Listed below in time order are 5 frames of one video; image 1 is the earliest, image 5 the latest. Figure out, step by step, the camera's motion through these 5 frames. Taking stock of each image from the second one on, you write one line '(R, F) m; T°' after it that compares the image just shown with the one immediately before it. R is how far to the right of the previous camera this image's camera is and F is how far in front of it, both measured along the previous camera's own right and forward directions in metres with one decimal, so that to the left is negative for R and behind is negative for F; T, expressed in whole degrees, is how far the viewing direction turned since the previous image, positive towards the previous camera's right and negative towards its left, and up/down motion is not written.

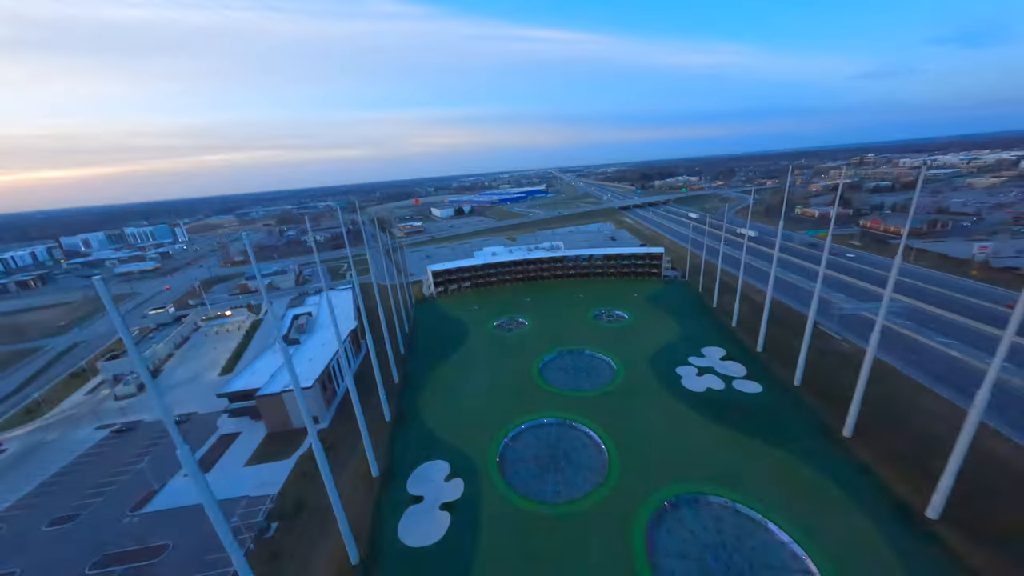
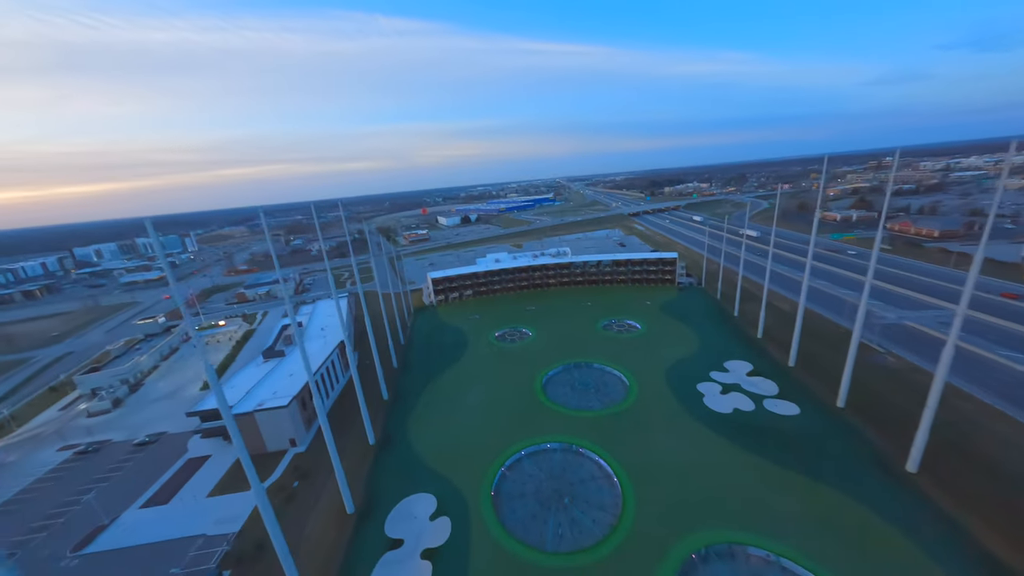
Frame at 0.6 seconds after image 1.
(+0.7, +2.8) m; -1°
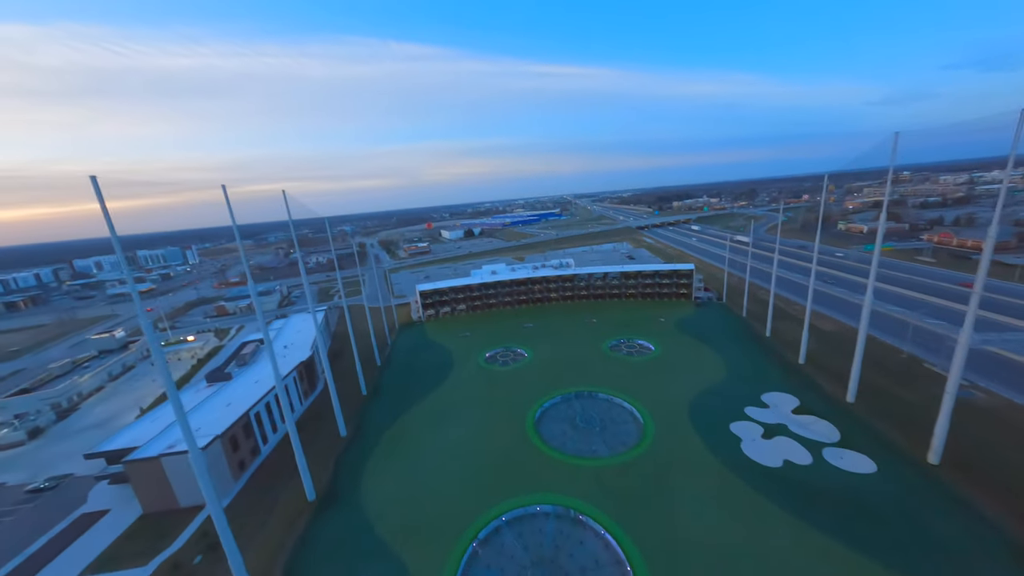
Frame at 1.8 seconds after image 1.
(+1.4, +5.0) m; -1°
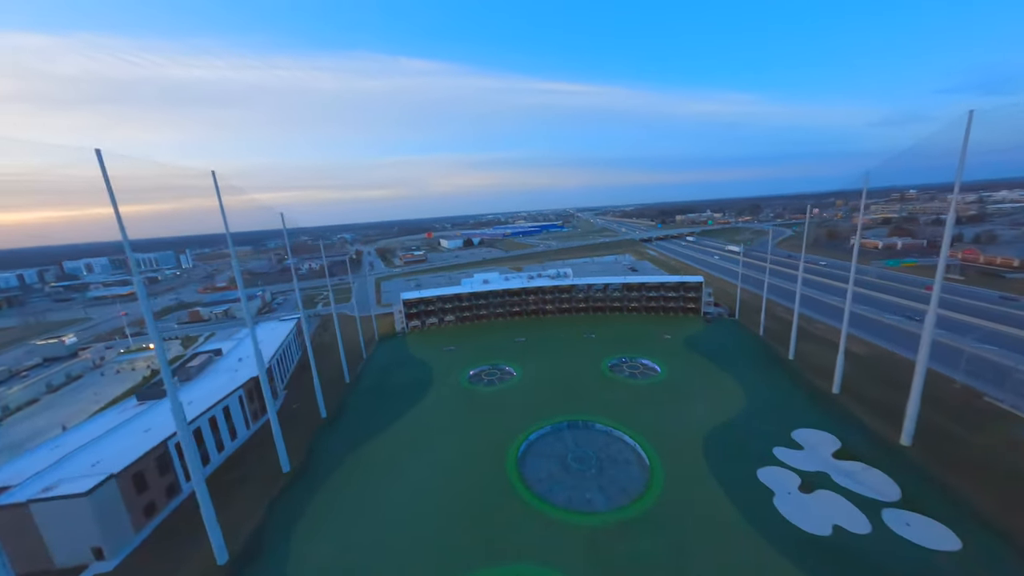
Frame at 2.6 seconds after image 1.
(+1.1, +3.7) m; 0°
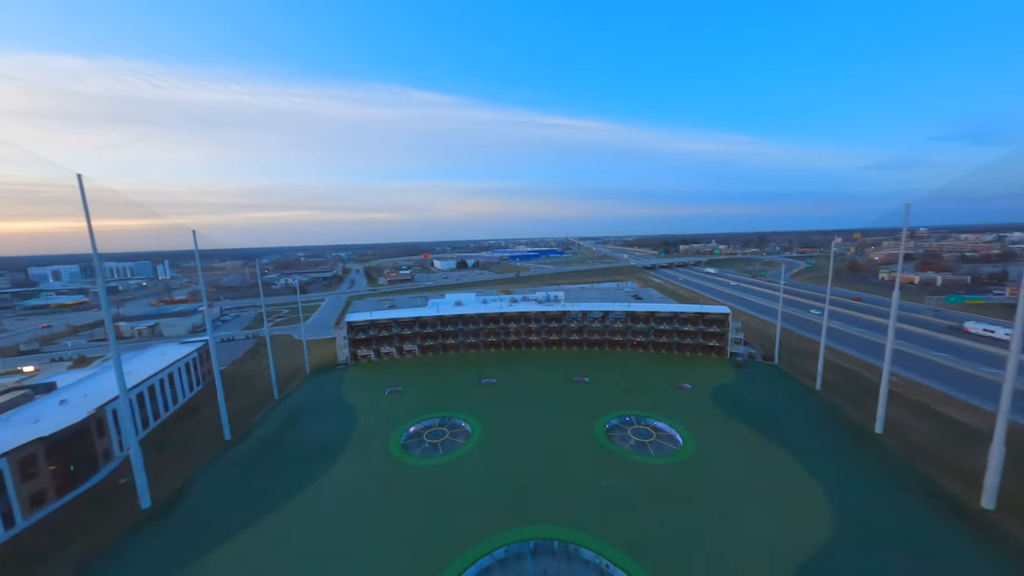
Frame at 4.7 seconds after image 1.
(+2.5, +8.5) m; 0°
